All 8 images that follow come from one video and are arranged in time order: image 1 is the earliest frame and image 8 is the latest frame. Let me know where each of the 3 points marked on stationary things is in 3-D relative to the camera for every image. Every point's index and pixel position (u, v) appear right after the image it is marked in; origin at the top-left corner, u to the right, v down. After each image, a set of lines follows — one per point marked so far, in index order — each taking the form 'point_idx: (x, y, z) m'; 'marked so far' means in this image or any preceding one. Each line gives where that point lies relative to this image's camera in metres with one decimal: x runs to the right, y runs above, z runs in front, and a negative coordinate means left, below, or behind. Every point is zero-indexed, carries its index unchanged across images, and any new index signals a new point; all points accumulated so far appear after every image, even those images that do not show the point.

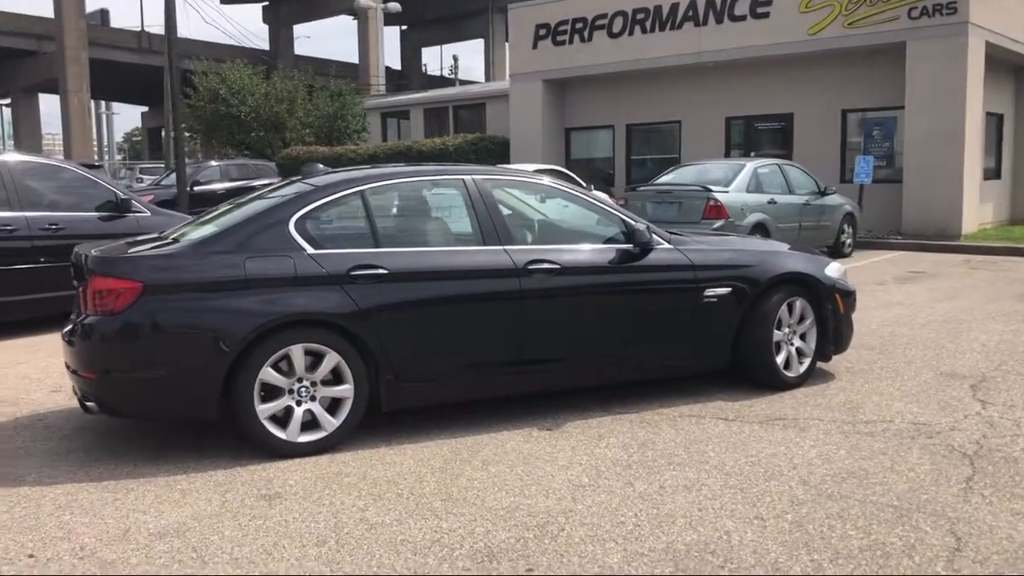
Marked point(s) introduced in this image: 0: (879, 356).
0: (+2.8, -0.5, +7.4) m
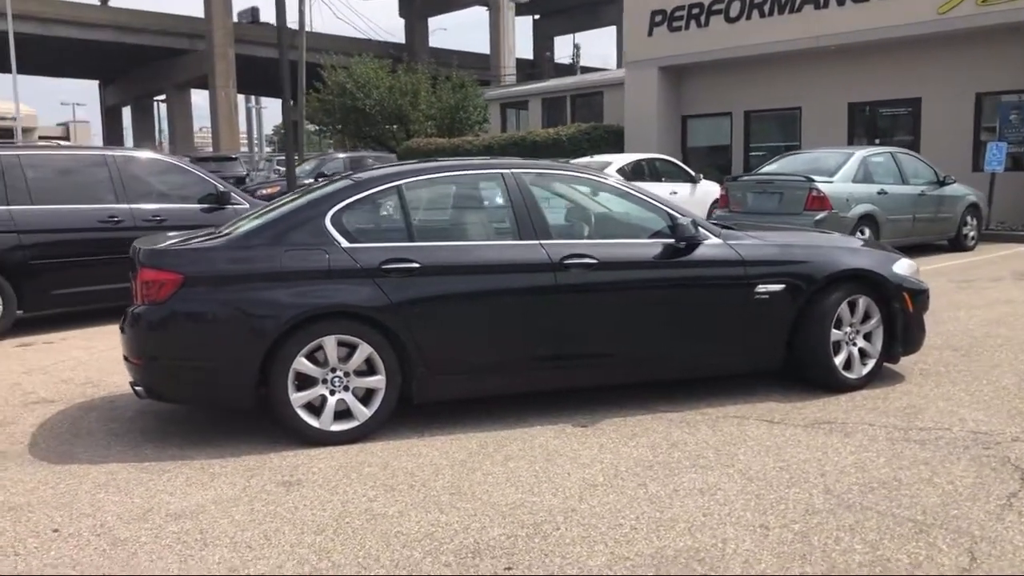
0: (+3.2, -0.5, +7.0) m
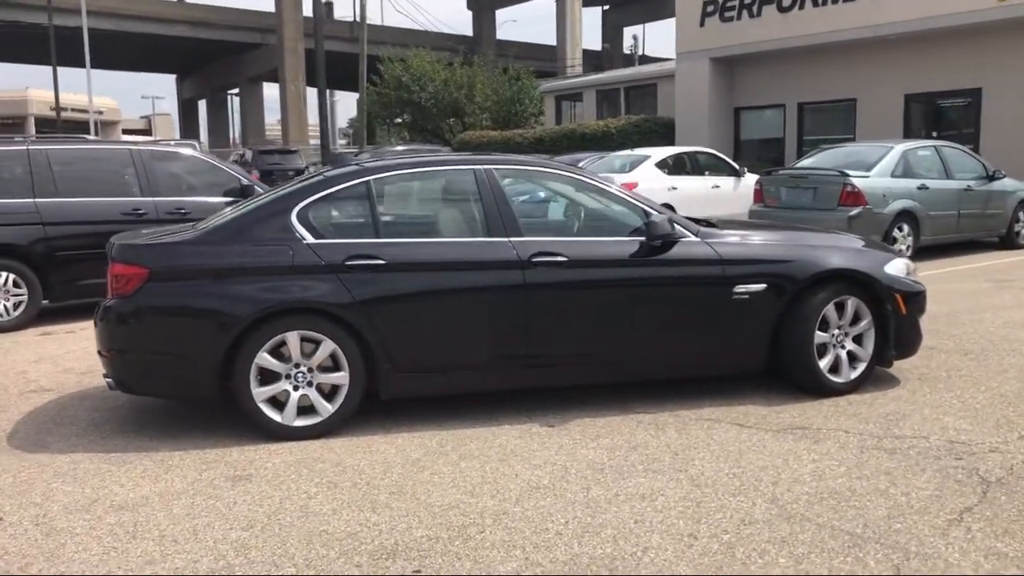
0: (+3.1, -0.5, +6.7) m
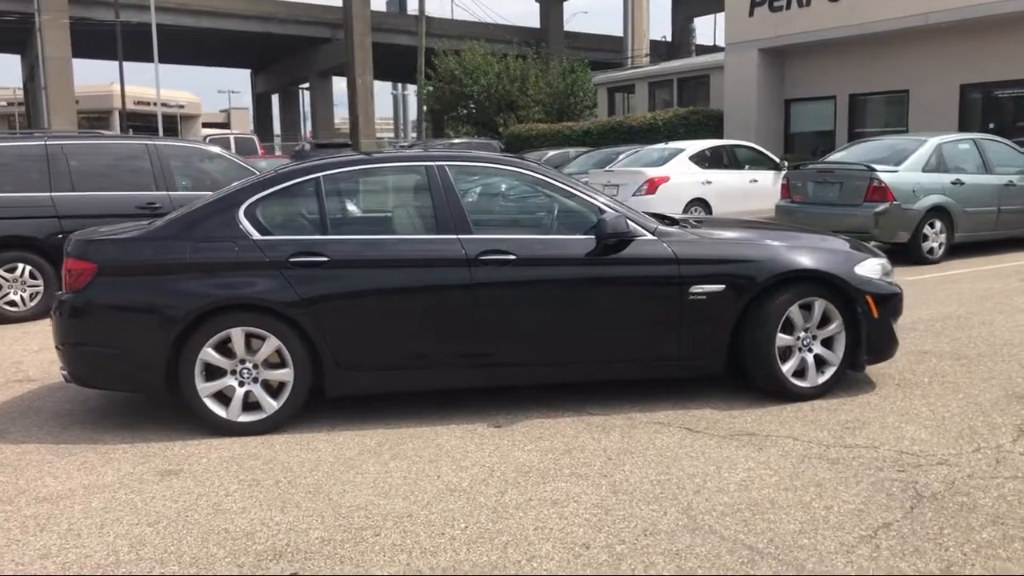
0: (+2.9, -0.5, +6.4) m
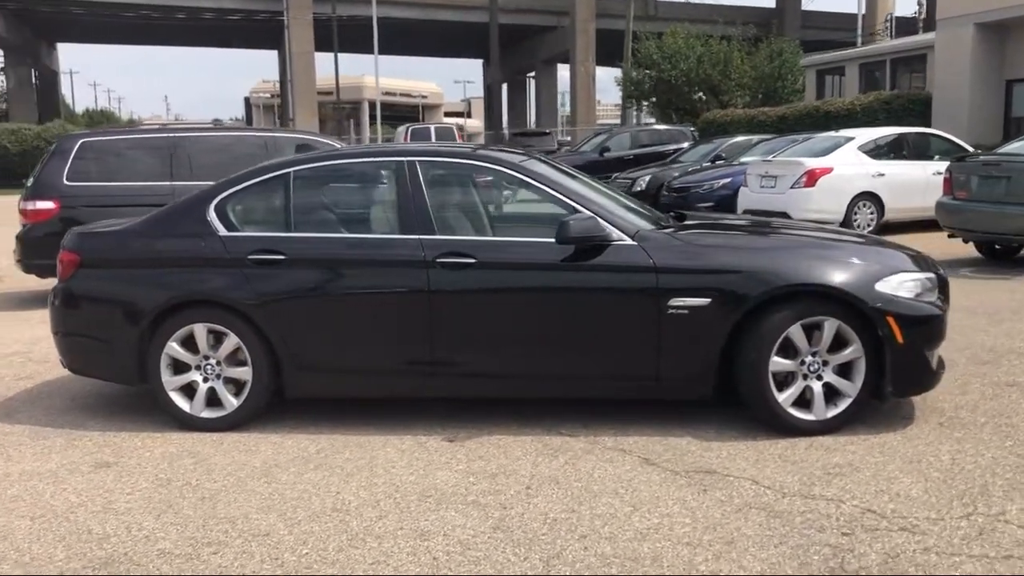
0: (+2.8, -0.7, +5.3) m
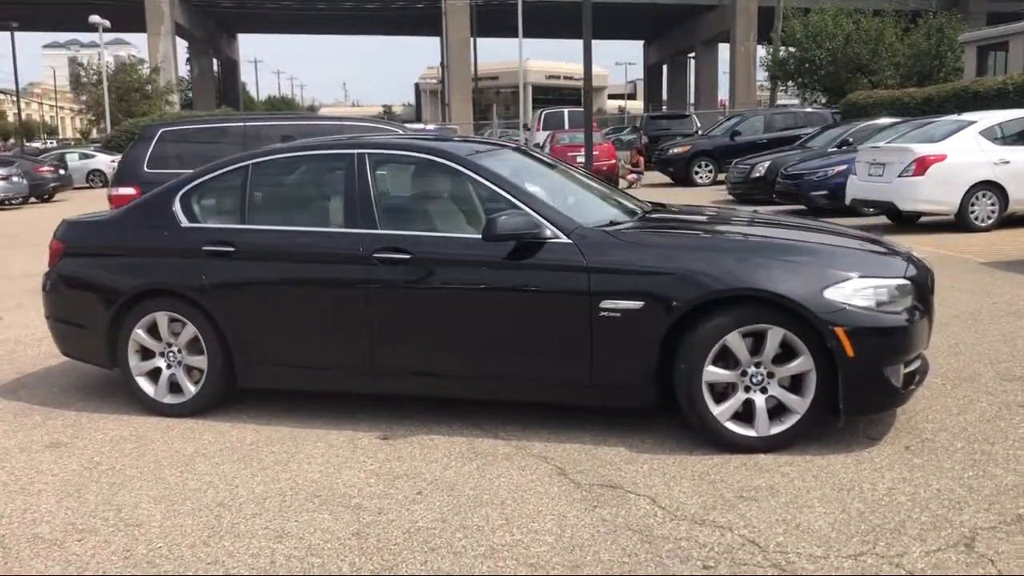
0: (+2.5, -0.7, +4.7) m
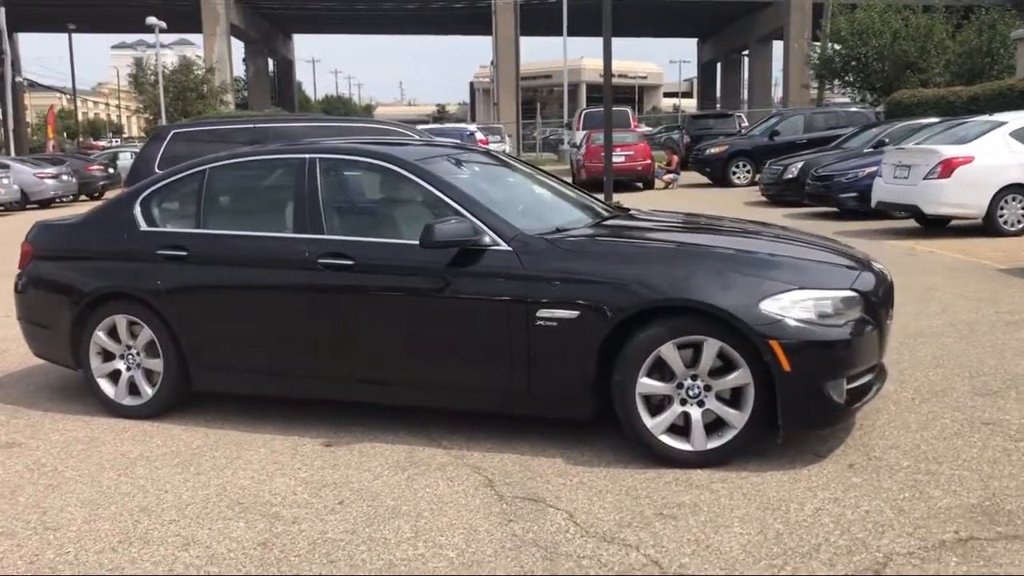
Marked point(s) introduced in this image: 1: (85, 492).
0: (+2.1, -0.8, +4.5) m
1: (-1.9, -0.9, +4.4) m
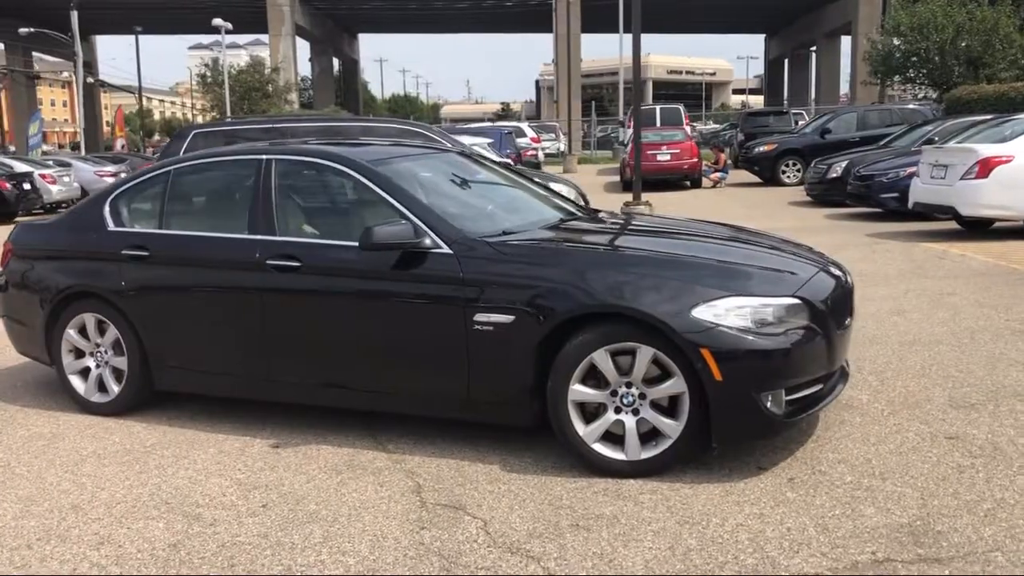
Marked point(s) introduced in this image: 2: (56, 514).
0: (+1.8, -0.8, +4.3) m
1: (-2.2, -0.9, +4.5) m
2: (-1.9, -1.0, +4.2) m
